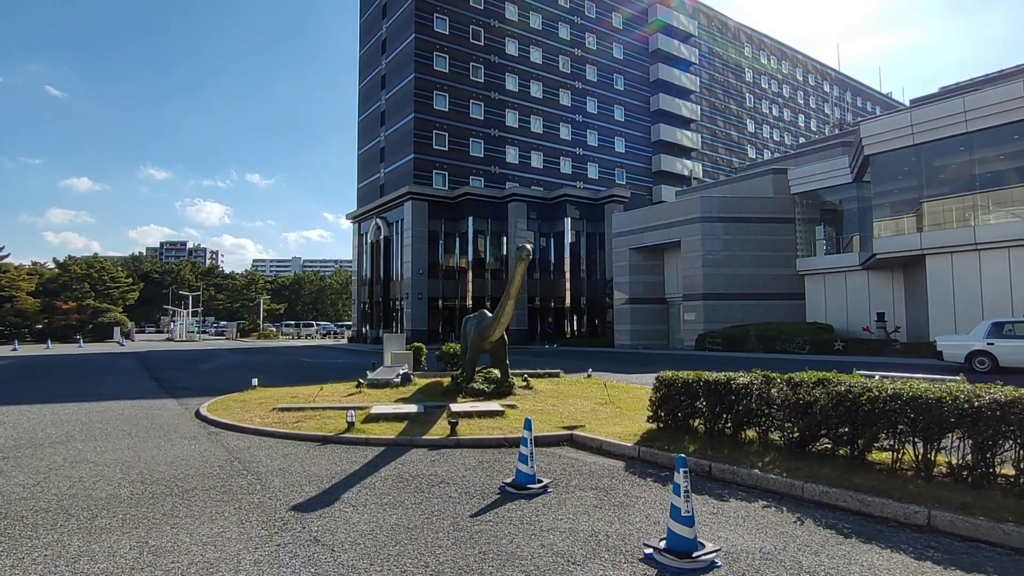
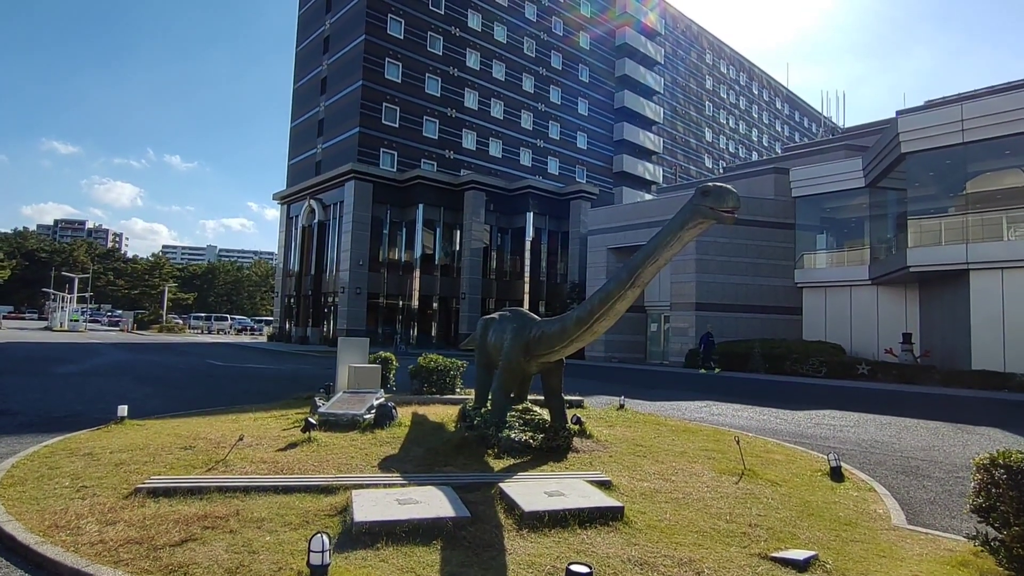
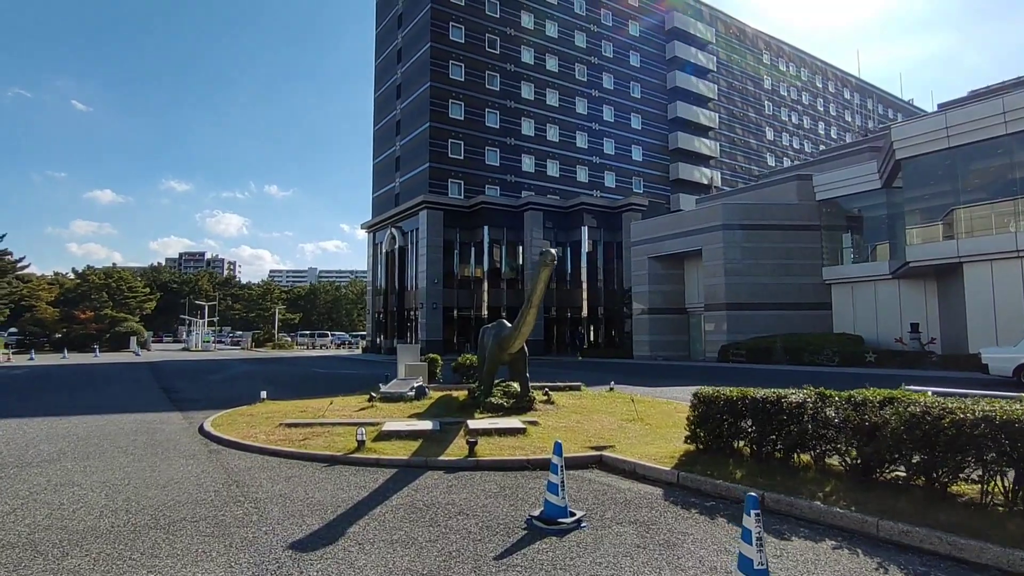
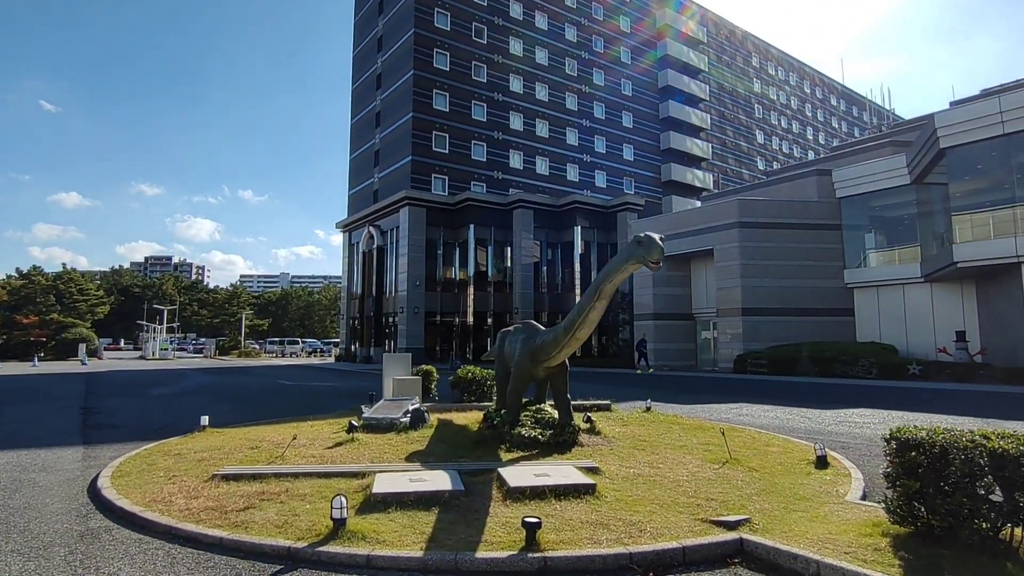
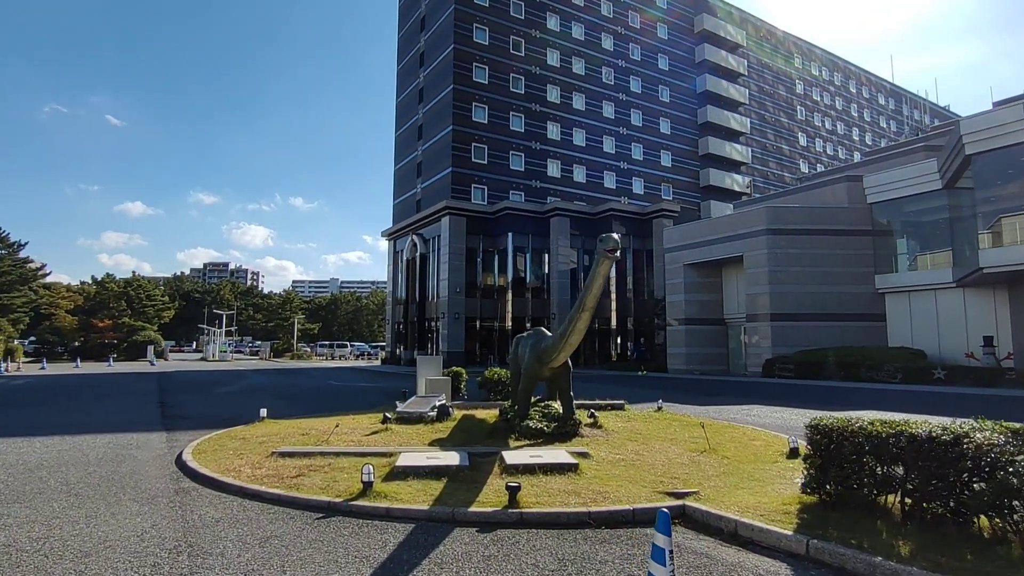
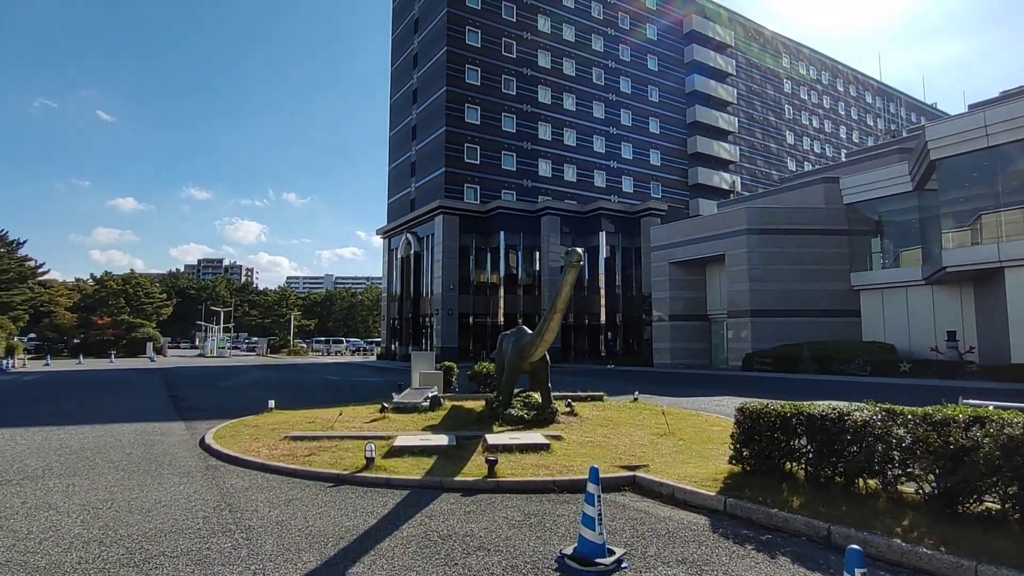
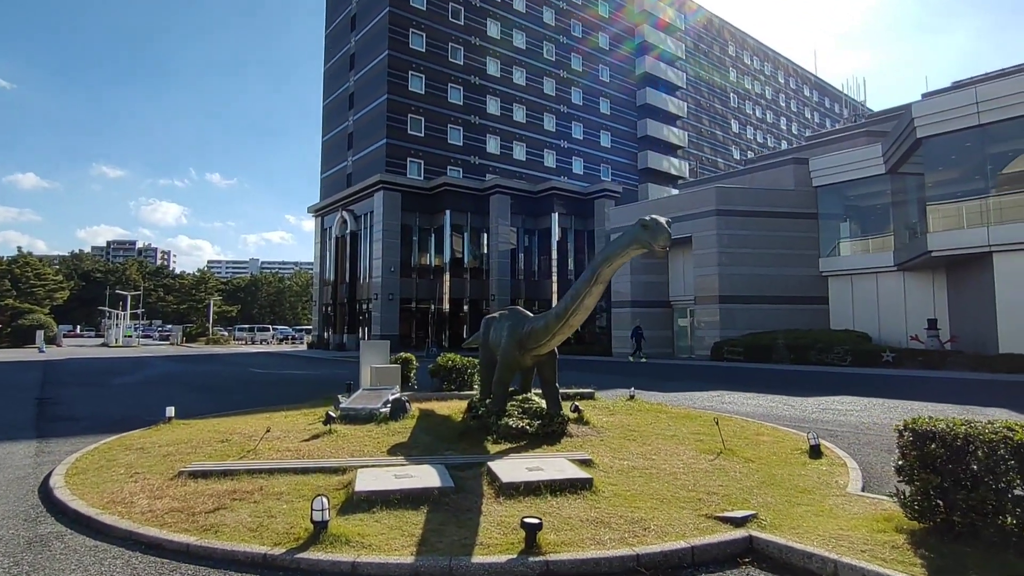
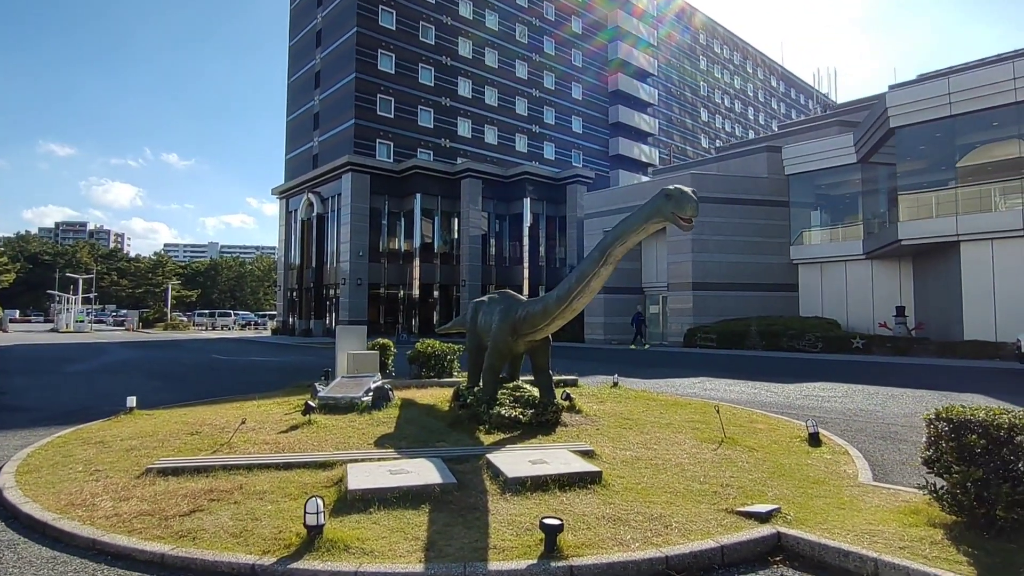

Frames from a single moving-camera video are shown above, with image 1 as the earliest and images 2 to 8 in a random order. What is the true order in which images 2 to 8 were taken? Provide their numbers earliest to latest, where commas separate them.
3, 6, 5, 4, 7, 8, 2
